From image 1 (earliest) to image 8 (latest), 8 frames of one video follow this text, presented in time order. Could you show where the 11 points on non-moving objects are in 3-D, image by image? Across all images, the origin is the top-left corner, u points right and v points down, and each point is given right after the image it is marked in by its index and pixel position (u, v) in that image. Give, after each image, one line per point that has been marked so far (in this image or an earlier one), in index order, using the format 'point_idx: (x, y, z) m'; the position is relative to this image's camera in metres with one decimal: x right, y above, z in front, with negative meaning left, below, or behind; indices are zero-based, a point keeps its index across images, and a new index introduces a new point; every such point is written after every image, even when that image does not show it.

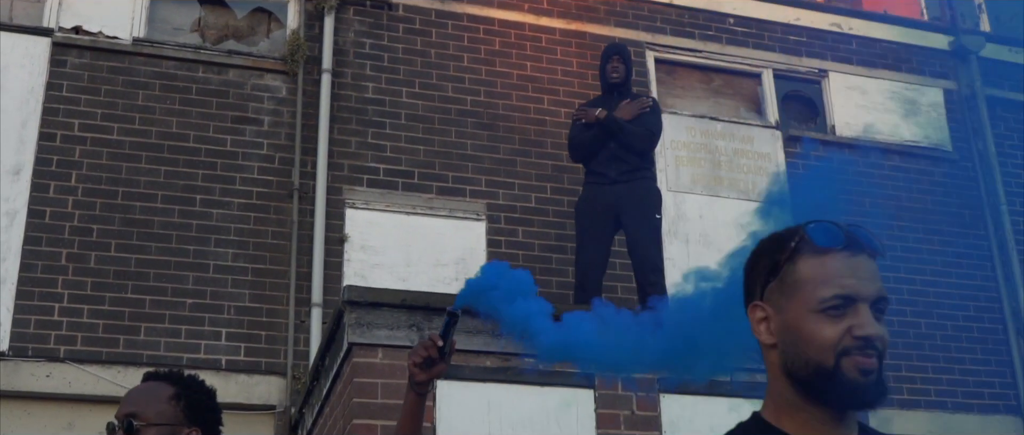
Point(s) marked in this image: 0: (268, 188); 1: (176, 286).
0: (-2.0, +0.2, +9.2) m
1: (-2.6, -0.5, +8.6) m
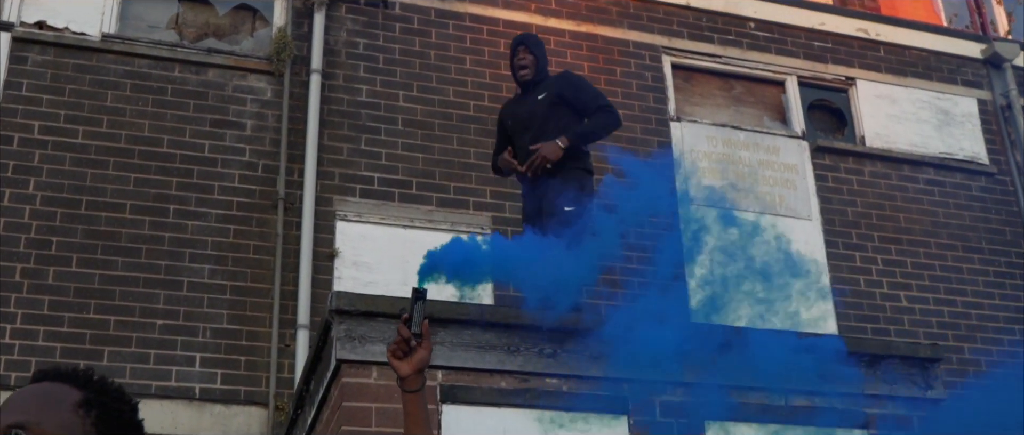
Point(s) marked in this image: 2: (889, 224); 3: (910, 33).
0: (-1.9, +0.1, +8.3) m
1: (-2.5, -0.6, +7.7) m
2: (+3.3, 0.0, +9.6) m
3: (+3.8, +1.8, +10.5) m
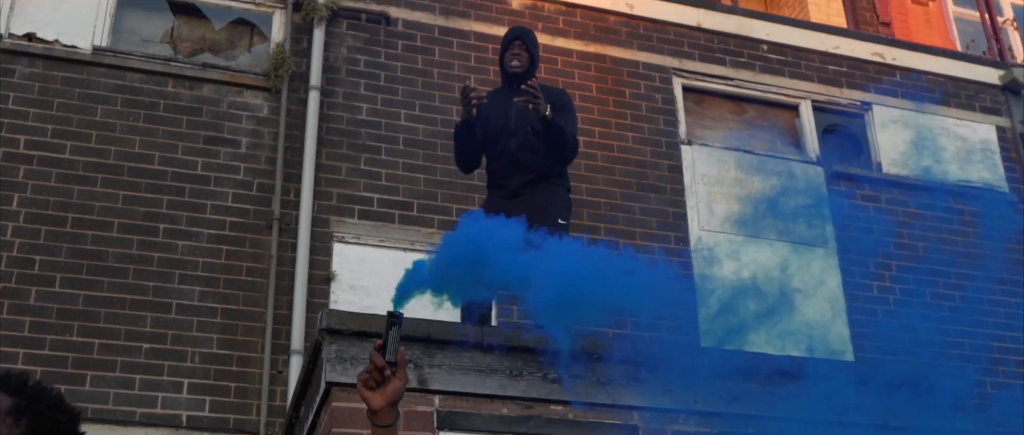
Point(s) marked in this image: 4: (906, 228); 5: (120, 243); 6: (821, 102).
0: (-1.9, 0.0, +7.9) m
1: (-2.5, -0.7, +7.3) m
2: (+3.3, -0.3, +9.3) m
3: (+3.8, +1.5, +10.2) m
4: (+3.3, -0.1, +9.4) m
5: (-2.7, -0.2, +7.6) m
6: (+2.7, +1.0, +9.7) m
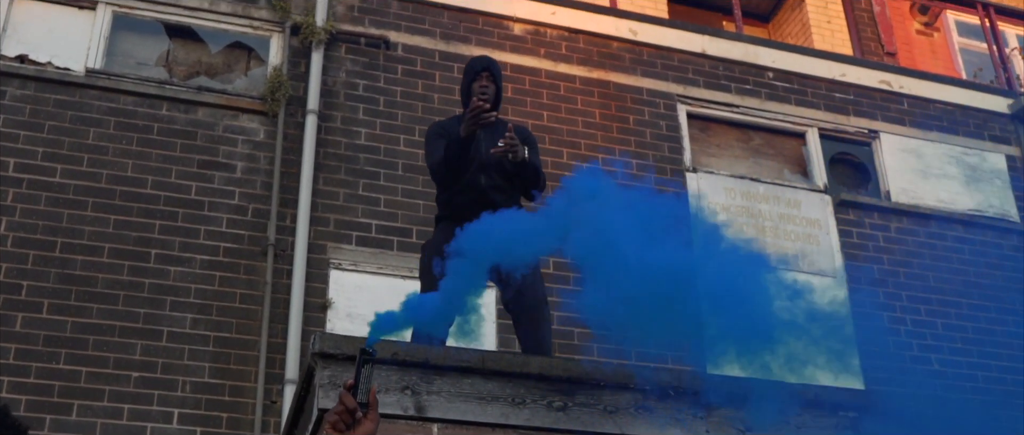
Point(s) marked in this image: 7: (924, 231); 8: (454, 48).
0: (-1.9, -0.2, +7.7) m
1: (-2.5, -0.9, +7.1) m
2: (+3.3, -0.5, +9.1) m
3: (+3.8, +1.2, +10.1) m
4: (+3.3, -0.3, +9.2) m
5: (-2.7, -0.3, +7.4) m
6: (+2.7, +0.8, +9.6) m
7: (+3.5, -0.1, +9.3) m
8: (-0.5, +1.4, +9.0) m
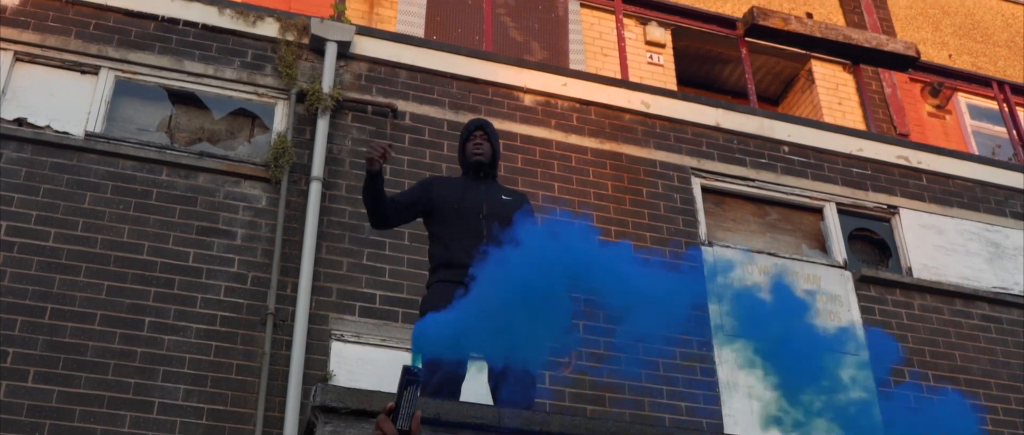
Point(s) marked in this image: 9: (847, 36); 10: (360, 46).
0: (-1.8, -0.6, +7.4) m
1: (-2.4, -1.3, +6.7) m
2: (+3.4, -1.1, +8.7) m
3: (+3.9, +0.5, +9.8) m
4: (+3.4, -0.9, +8.8) m
5: (-2.6, -0.8, +7.0) m
6: (+2.8, +0.1, +9.3) m
7: (+3.5, -0.7, +9.0) m
8: (-0.4, +0.8, +8.8) m
9: (+3.3, +1.8, +10.9) m
10: (-1.2, +1.4, +8.8) m
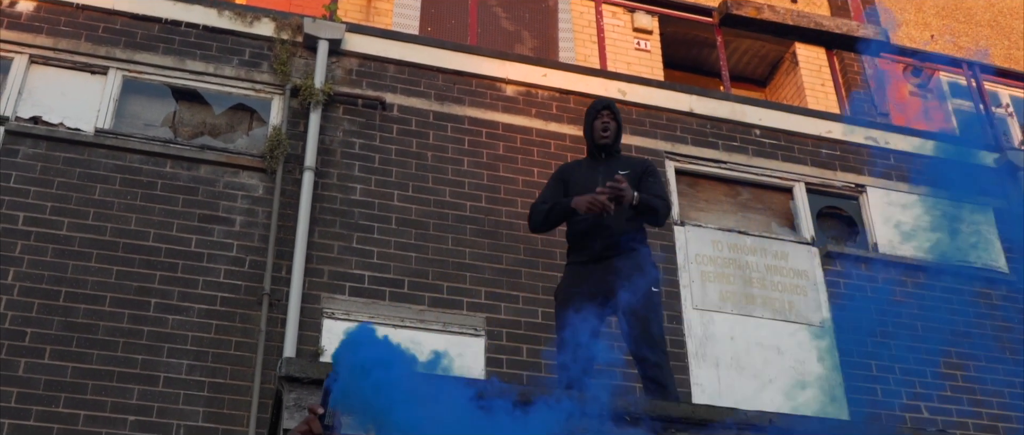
0: (-2.0, -0.6, +8.0) m
1: (-2.6, -1.2, +7.3) m
2: (+3.3, -1.0, +9.2) m
3: (+3.8, +0.7, +10.3) m
4: (+3.3, -0.8, +9.3) m
5: (-2.8, -0.7, +7.7) m
6: (+2.7, +0.3, +9.8) m
7: (+3.4, -0.6, +9.5) m
8: (-0.5, +0.9, +9.3) m
9: (+3.2, +2.0, +11.4) m
10: (-1.4, +1.5, +9.4) m
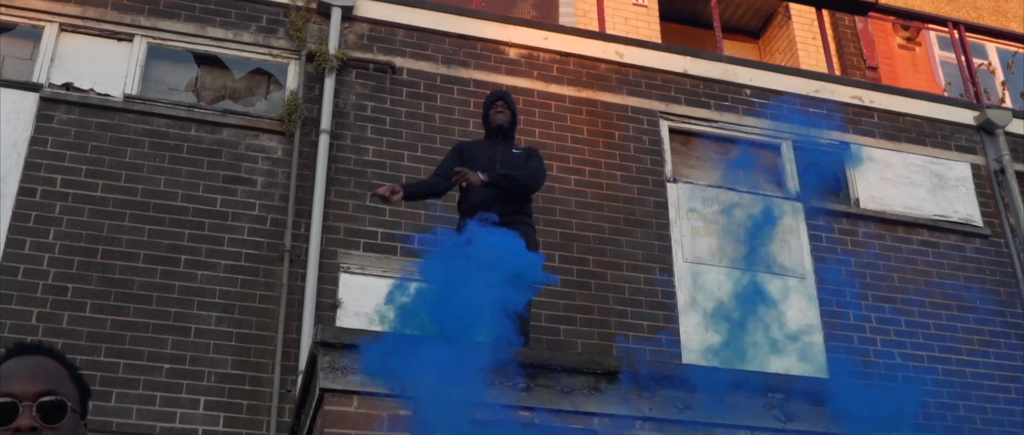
0: (-2.0, -0.3, +8.6) m
1: (-2.6, -1.0, +8.0) m
2: (+3.3, -0.6, +9.8) m
3: (+3.8, +1.1, +10.8) m
4: (+3.3, -0.4, +9.9) m
5: (-2.8, -0.4, +8.3) m
6: (+2.7, +0.7, +10.4) m
7: (+3.4, -0.2, +10.1) m
8: (-0.5, +1.3, +9.9) m
9: (+3.2, +2.5, +11.8) m
10: (-1.3, +1.9, +9.8) m
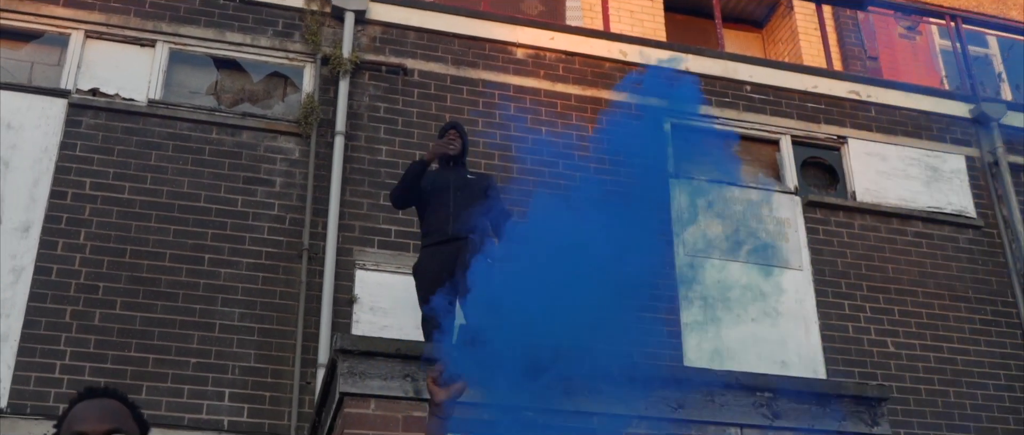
0: (-1.9, -0.3, +9.1) m
1: (-2.5, -1.0, +8.5) m
2: (+3.4, -0.5, +10.2) m
3: (+3.9, +1.2, +11.1) m
4: (+3.4, -0.3, +10.3) m
5: (-2.7, -0.4, +8.8) m
6: (+2.8, +0.8, +10.7) m
7: (+3.5, -0.1, +10.4) m
8: (-0.4, +1.3, +10.2) m
9: (+3.3, +2.6, +12.1) m
10: (-1.3, +1.9, +10.2) m
